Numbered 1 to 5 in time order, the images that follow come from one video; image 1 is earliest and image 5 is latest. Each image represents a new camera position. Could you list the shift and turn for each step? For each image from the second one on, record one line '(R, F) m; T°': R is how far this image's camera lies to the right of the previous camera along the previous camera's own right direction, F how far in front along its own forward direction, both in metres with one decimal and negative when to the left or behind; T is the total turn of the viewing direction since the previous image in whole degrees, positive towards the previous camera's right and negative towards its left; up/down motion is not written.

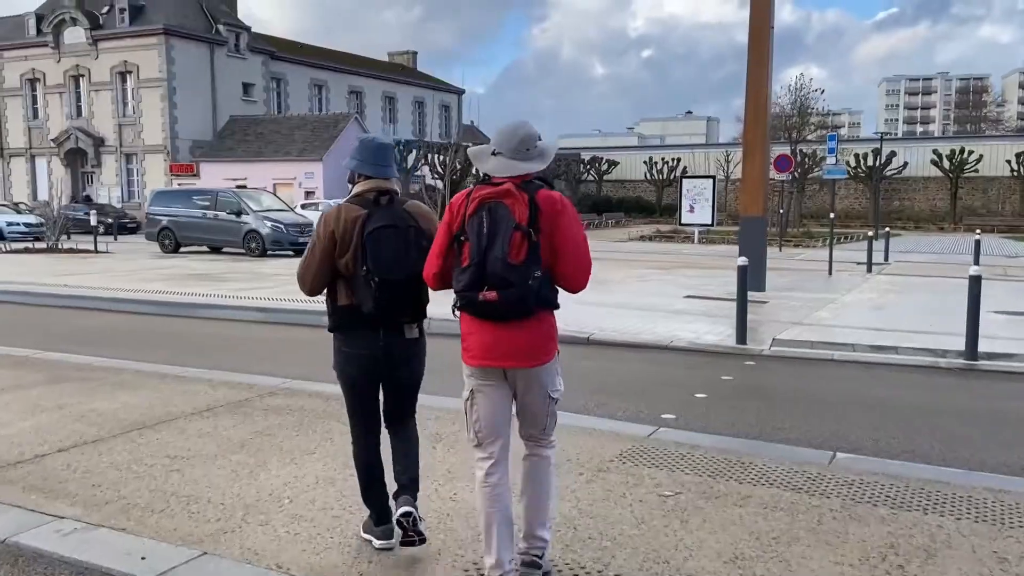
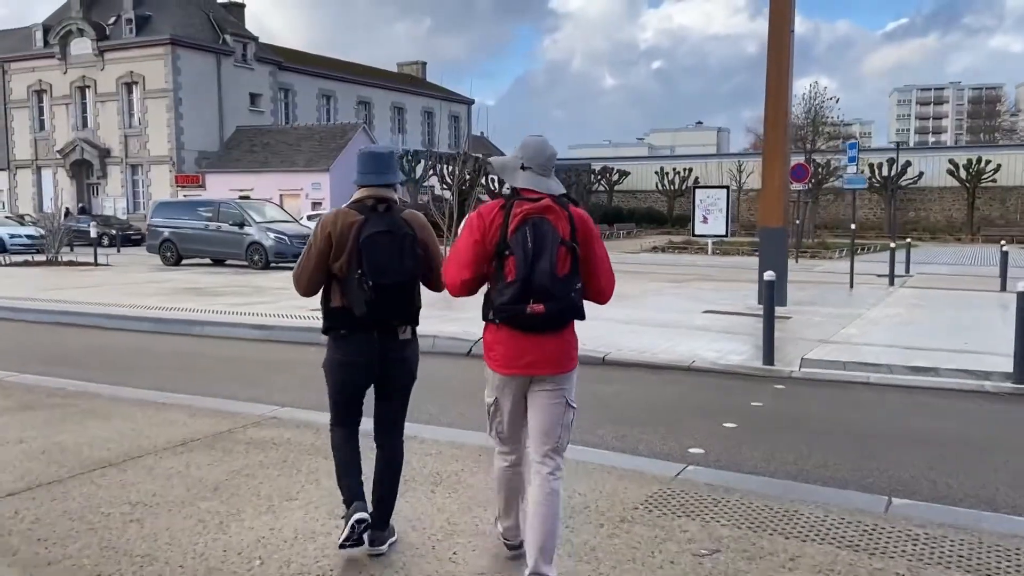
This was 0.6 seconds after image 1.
(0.0, +0.6) m; -1°
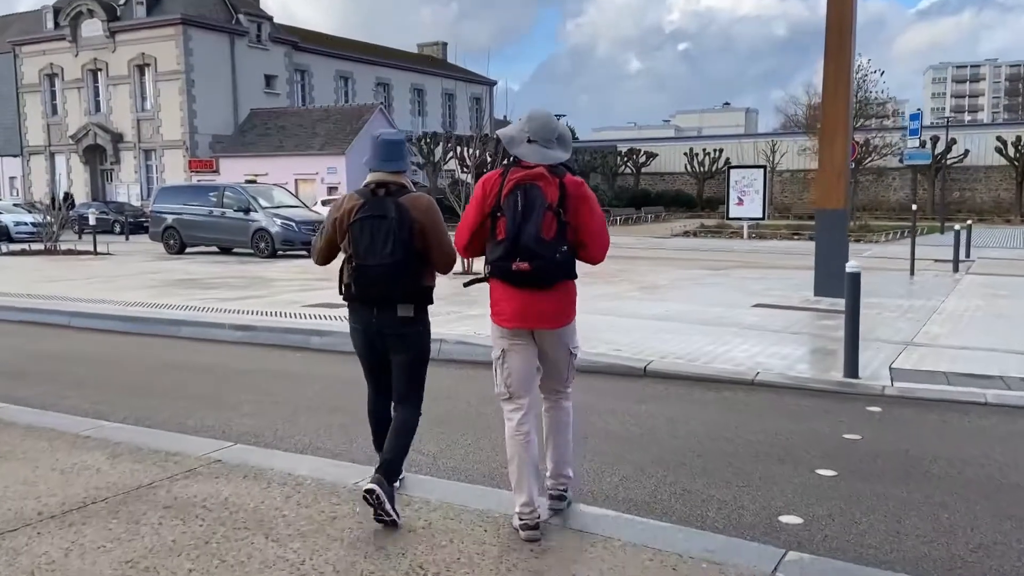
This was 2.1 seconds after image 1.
(0.0, +1.6) m; -2°
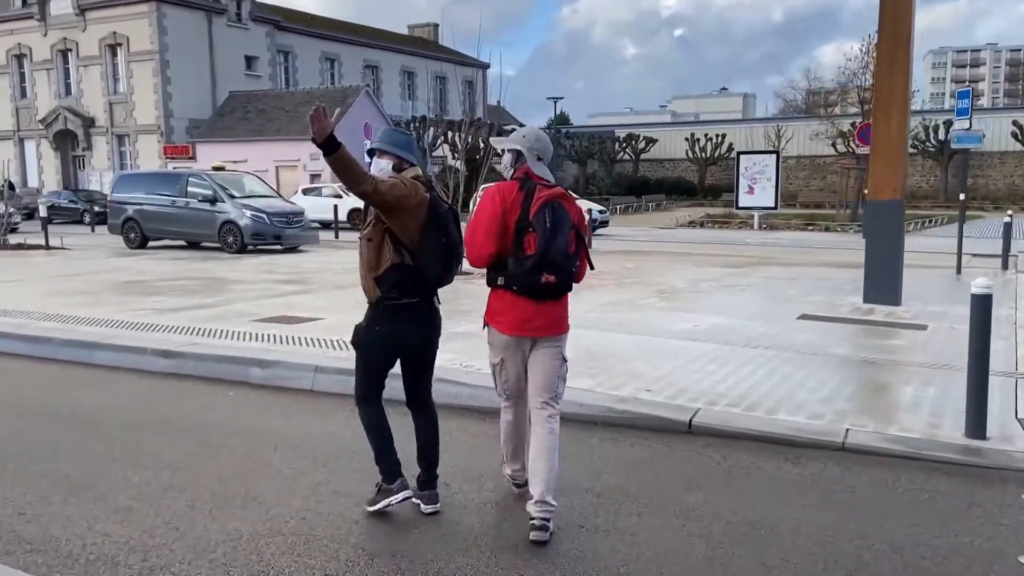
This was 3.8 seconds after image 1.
(0.0, +1.9) m; 0°
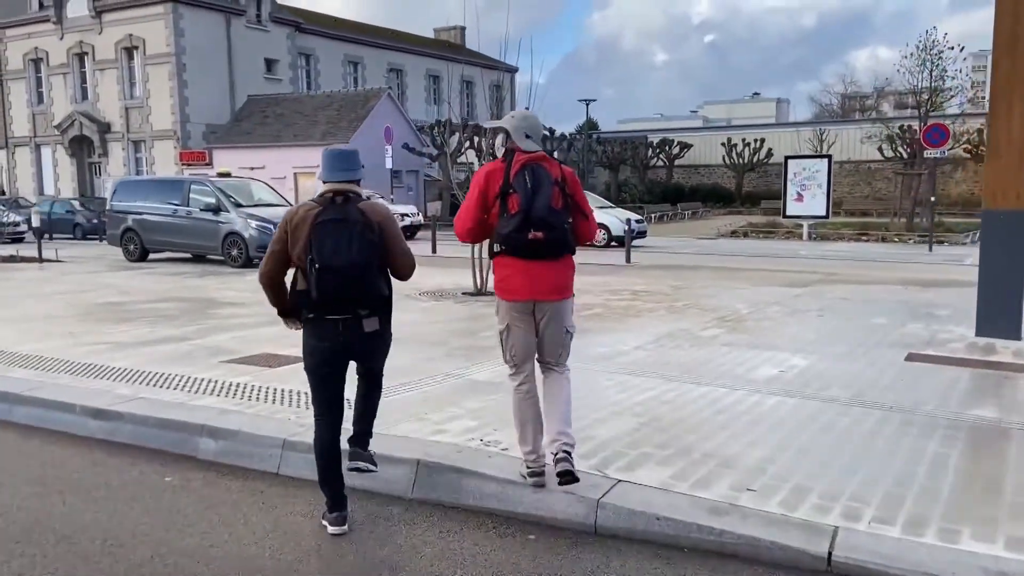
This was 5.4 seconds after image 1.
(-0.1, +1.8) m; -2°
